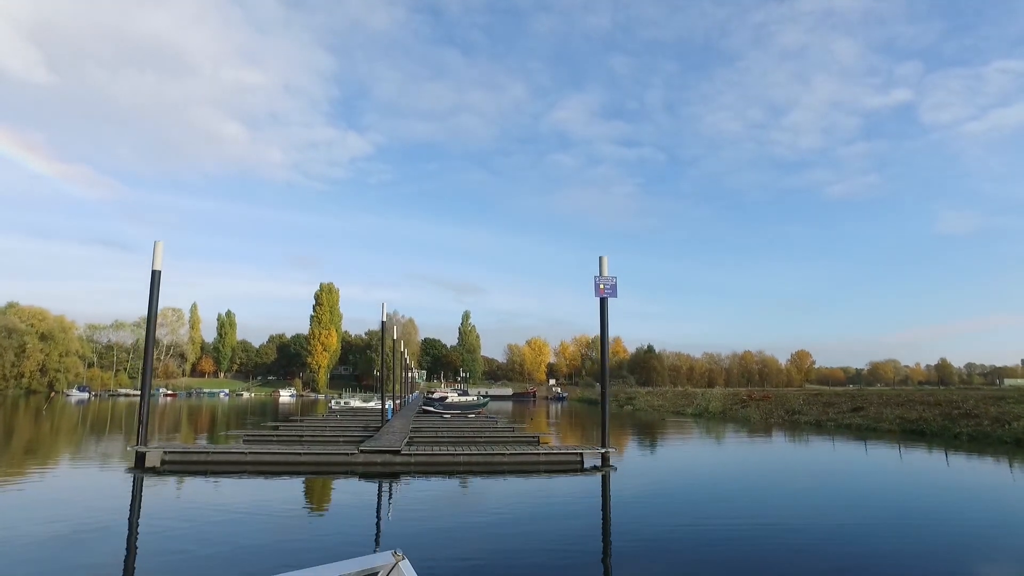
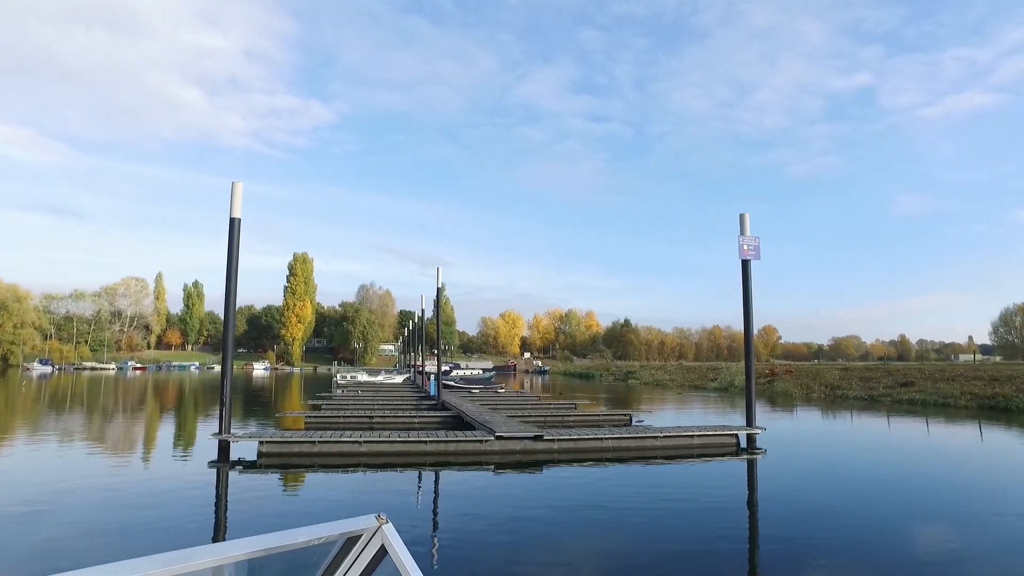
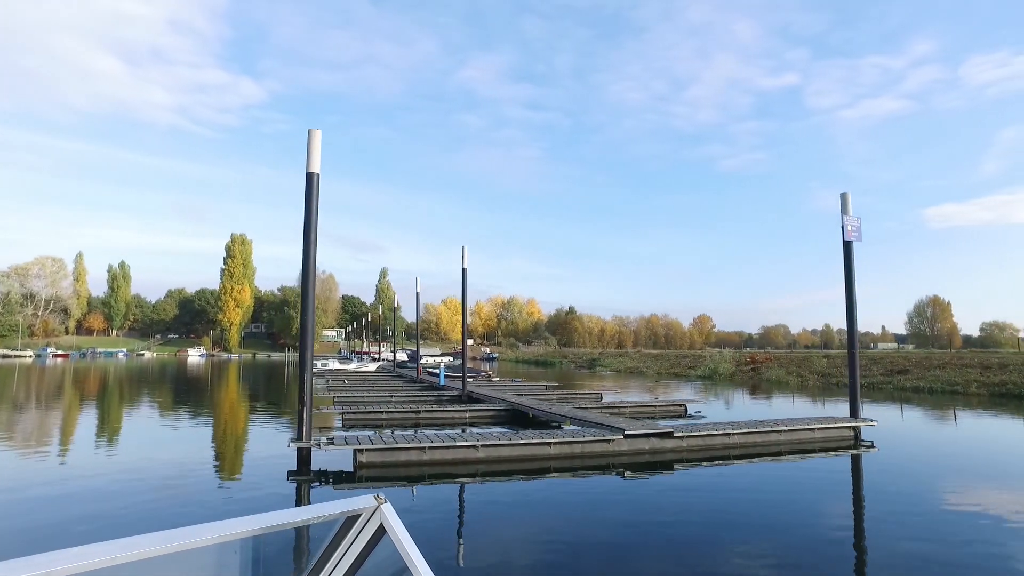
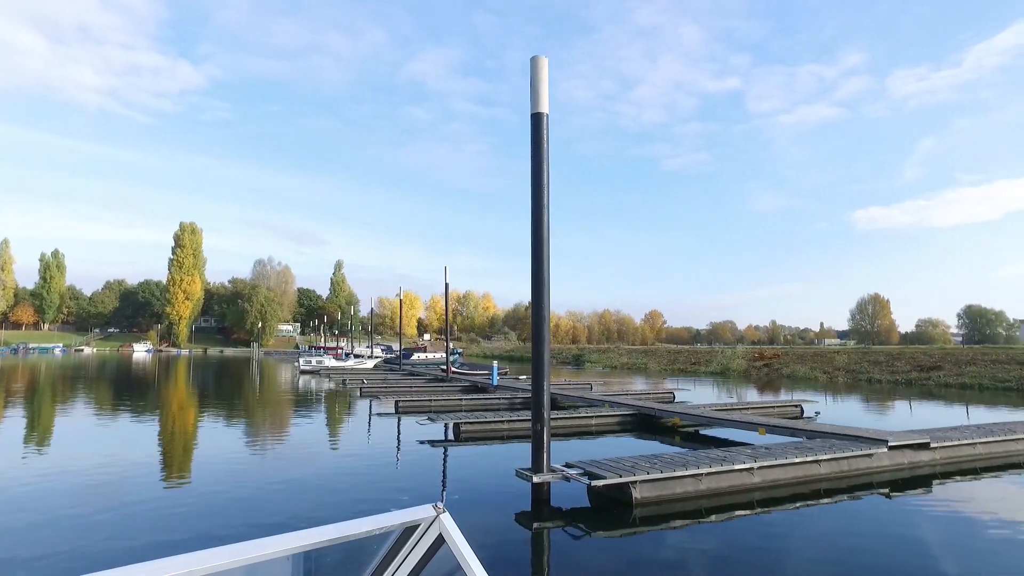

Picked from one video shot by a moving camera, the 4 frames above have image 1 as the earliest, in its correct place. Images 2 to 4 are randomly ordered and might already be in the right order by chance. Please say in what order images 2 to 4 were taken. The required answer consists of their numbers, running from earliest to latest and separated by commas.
2, 3, 4
